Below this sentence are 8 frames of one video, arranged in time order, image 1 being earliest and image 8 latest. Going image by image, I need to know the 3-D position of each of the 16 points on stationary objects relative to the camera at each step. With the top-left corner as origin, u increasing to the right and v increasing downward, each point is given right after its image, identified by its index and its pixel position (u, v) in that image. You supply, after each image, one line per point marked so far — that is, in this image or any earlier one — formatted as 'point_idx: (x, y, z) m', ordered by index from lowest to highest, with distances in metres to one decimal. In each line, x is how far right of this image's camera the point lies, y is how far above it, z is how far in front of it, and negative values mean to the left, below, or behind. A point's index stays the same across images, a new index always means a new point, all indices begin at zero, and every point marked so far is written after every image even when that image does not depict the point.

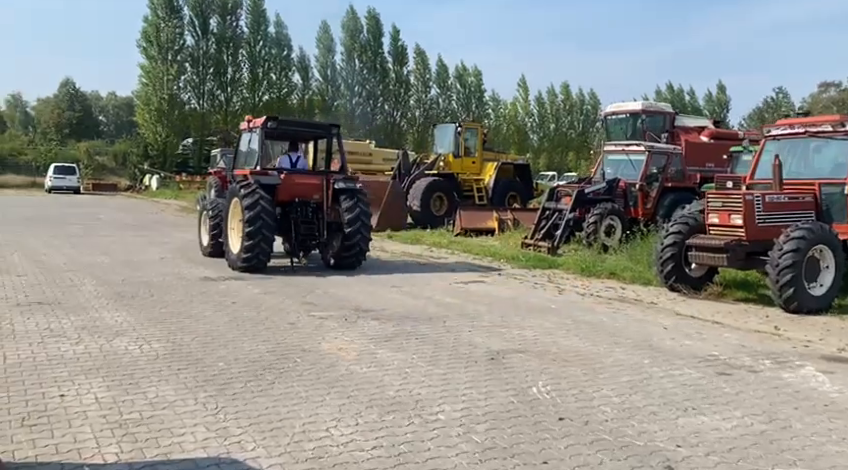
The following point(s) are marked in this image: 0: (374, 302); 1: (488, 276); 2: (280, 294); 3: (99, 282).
0: (-0.5, -0.8, +8.4) m
1: (+0.9, -0.6, +10.9) m
2: (-1.7, -0.7, +9.0) m
3: (-4.2, -0.6, +9.9) m
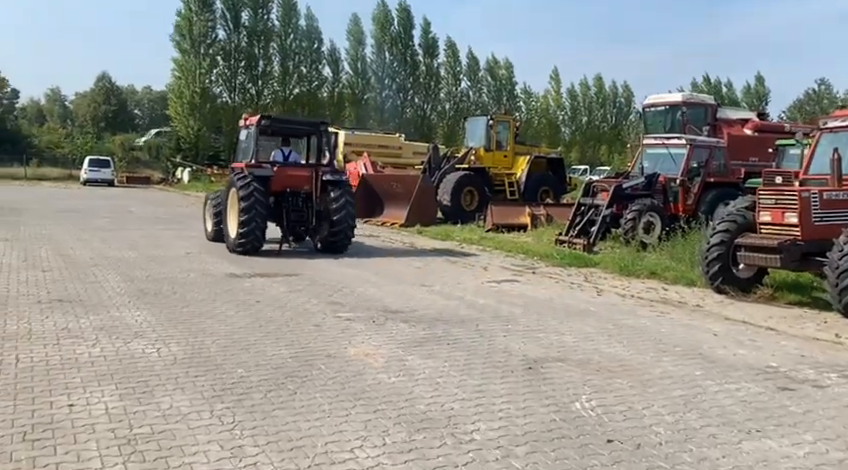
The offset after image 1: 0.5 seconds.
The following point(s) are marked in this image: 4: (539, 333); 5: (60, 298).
0: (-0.2, -0.7, +8.1) m
1: (+1.4, -0.6, +10.4) m
2: (-1.3, -0.7, +8.6) m
3: (-3.8, -0.5, +9.6) m
4: (+1.0, -0.9, +6.5) m
5: (-3.8, -0.7, +7.9) m
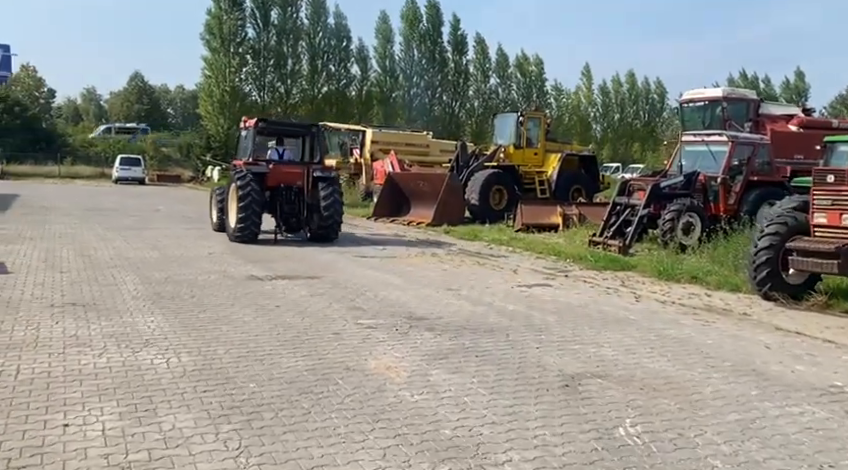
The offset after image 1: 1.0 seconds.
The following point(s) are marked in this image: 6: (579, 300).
0: (+0.1, -0.7, +7.6) m
1: (+1.7, -0.6, +10.0) m
2: (-1.0, -0.7, +8.3) m
3: (-3.5, -0.6, +9.4) m
4: (+1.2, -0.9, +6.0) m
5: (-3.6, -0.7, +7.6) m
6: (+1.7, -0.7, +8.2) m
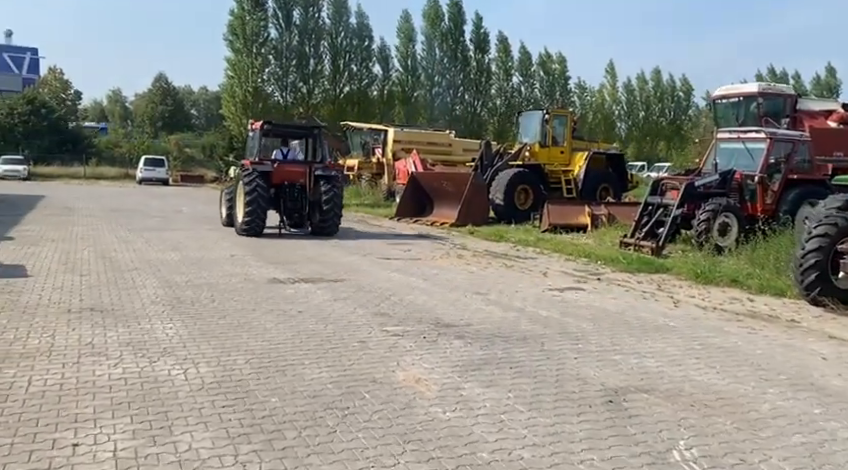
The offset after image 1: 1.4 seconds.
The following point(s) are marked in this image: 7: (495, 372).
0: (+0.4, -0.8, +7.3) m
1: (+2.1, -0.6, +9.6) m
2: (-0.8, -0.7, +8.0) m
3: (-3.2, -0.6, +9.1) m
4: (+1.4, -0.9, +5.7) m
5: (-3.3, -0.7, +7.4) m
6: (+2.0, -0.7, +7.8) m
7: (+0.5, -0.9, +5.2) m
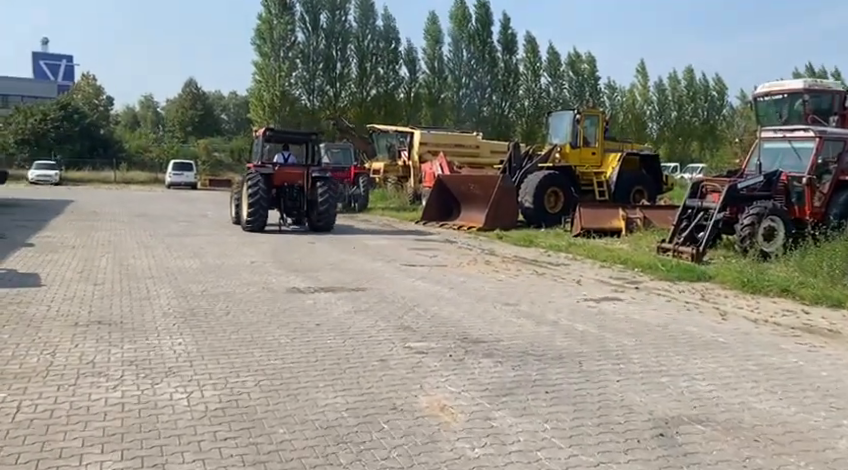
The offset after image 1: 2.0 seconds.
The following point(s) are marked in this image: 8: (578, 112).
0: (+0.6, -0.8, +6.8) m
1: (+2.4, -0.7, +9.0) m
2: (-0.5, -0.8, +7.5) m
3: (-2.9, -0.7, +8.7) m
4: (+1.6, -1.0, +5.1) m
5: (-3.0, -0.8, +7.0) m
6: (+2.2, -0.8, +7.2) m
7: (+0.6, -1.0, +4.7) m
8: (+4.0, +3.2, +19.6) m
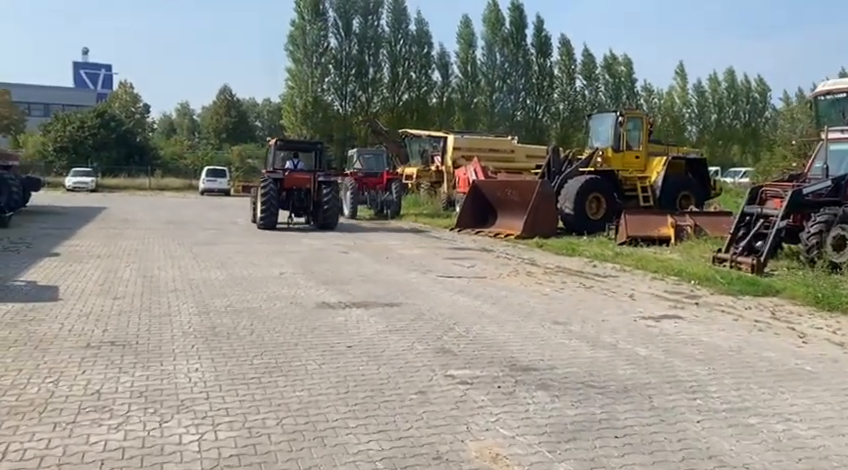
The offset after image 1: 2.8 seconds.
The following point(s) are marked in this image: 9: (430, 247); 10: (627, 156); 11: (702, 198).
0: (+1.0, -0.9, +6.1) m
1: (+2.8, -0.8, +8.2) m
2: (-0.1, -0.9, +6.8) m
3: (-2.4, -0.8, +8.2) m
4: (+1.9, -1.1, +4.4) m
5: (-2.7, -0.9, +6.5) m
6: (+2.6, -0.9, +6.4) m
7: (+0.9, -1.1, +4.0) m
8: (+4.9, +3.0, +18.8) m
9: (+0.1, -0.2, +15.4) m
10: (+5.1, +2.0, +18.9) m
11: (+7.1, +0.9, +19.3) m
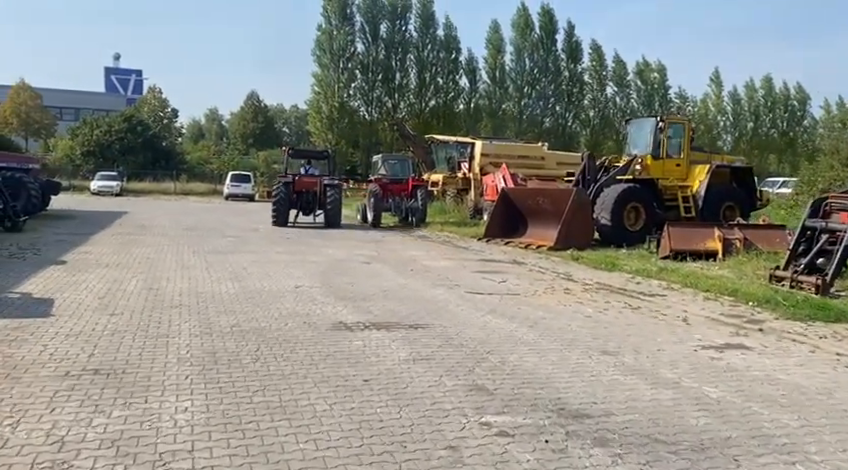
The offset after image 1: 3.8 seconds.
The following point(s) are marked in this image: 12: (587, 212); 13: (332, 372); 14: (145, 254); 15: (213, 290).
0: (+1.2, -1.1, +5.1) m
1: (+3.1, -1.0, +7.2) m
2: (+0.1, -1.0, +5.9) m
3: (-2.2, -0.9, +7.3) m
4: (+2.0, -1.2, +3.4) m
5: (-2.4, -1.0, +5.6) m
6: (+2.8, -1.1, +5.4) m
7: (+1.0, -1.2, +3.0) m
8: (+5.5, +2.7, +17.7) m
9: (+0.6, -0.5, +14.5) m
10: (+5.7, +1.7, +17.8) m
11: (+7.8, +0.6, +18.2) m
12: (+3.5, +0.4, +16.1) m
13: (-0.7, -1.0, +5.7) m
14: (-5.3, -0.4, +14.3) m
15: (-2.8, -0.7, +9.8) m
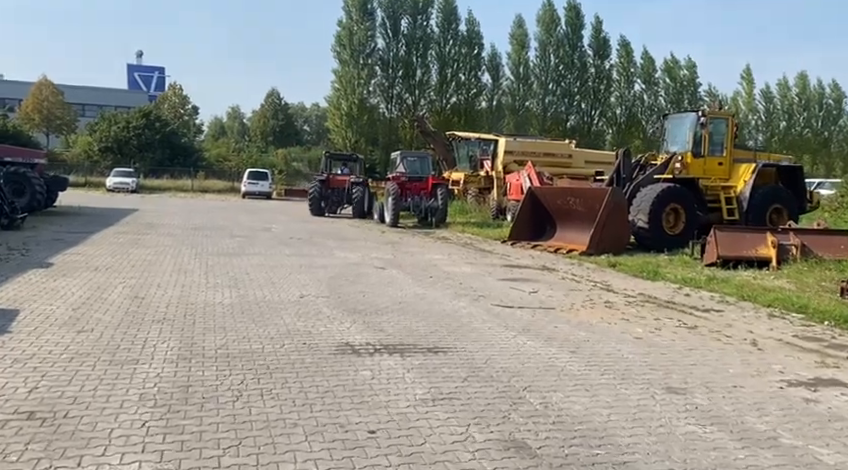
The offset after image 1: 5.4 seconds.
0: (+1.3, -1.1, +3.9) m
1: (+3.3, -1.0, +5.9) m
2: (+0.3, -1.1, +4.7) m
3: (-2.0, -0.9, +6.2) m
4: (+2.1, -1.3, +2.1) m
5: (-2.3, -1.0, +4.5) m
6: (+2.9, -1.2, +4.1) m
7: (+1.1, -1.3, +1.8) m
8: (+6.0, +2.6, +16.3) m
9: (+1.0, -0.5, +13.3) m
10: (+6.2, +1.6, +16.4) m
11: (+8.2, +0.5, +16.7) m
12: (+3.9, +0.4, +14.8) m
13: (-0.6, -1.1, +4.5) m
14: (-4.9, -0.4, +13.2) m
15: (-2.5, -0.8, +8.7) m
